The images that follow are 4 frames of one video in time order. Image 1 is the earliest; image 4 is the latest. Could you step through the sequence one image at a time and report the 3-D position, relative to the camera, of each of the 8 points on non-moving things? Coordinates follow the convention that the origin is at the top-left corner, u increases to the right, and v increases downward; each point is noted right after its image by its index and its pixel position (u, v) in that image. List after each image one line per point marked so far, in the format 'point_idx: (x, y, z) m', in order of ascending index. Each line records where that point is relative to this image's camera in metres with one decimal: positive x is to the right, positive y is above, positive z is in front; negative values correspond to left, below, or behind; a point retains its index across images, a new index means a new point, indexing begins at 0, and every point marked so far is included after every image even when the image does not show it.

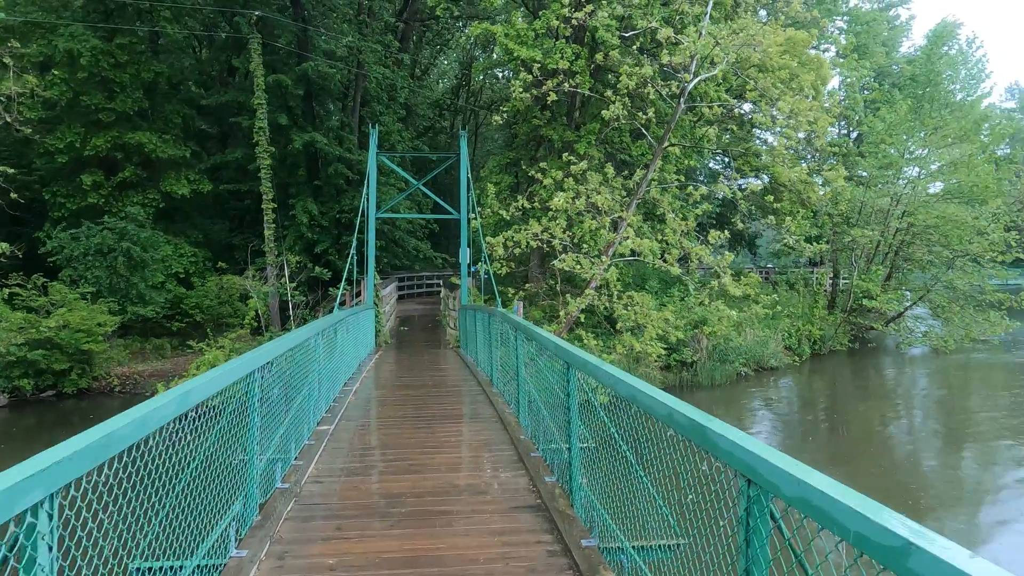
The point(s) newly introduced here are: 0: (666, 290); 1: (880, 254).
0: (+2.8, 0.0, +13.9) m
1: (+9.6, +0.9, +19.9) m
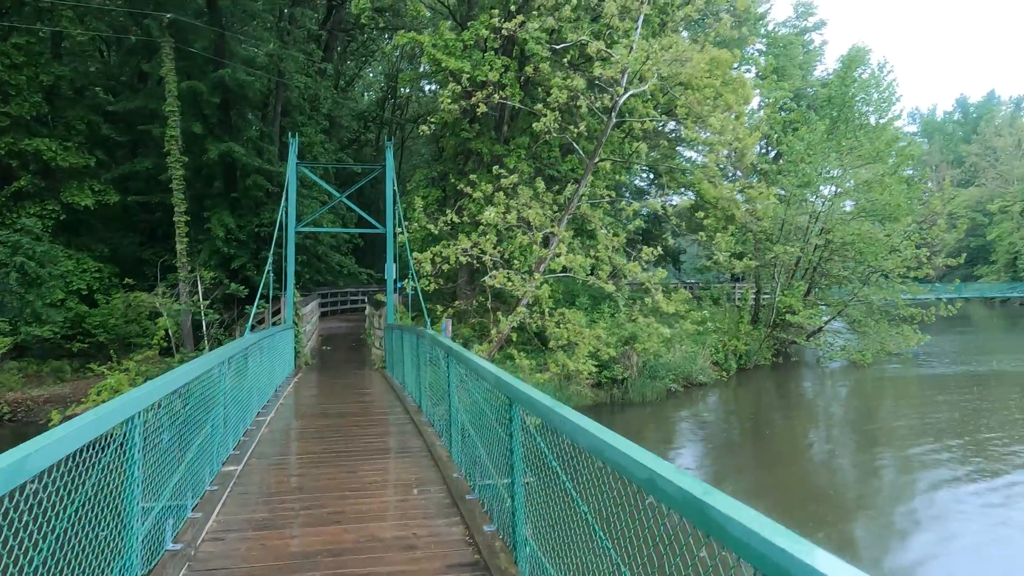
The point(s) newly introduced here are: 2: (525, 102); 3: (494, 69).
0: (+1.5, -0.3, +13.8) m
1: (+7.7, +0.5, +20.4) m
2: (+0.2, +3.0, +12.2) m
3: (-0.3, +3.2, +11.1) m
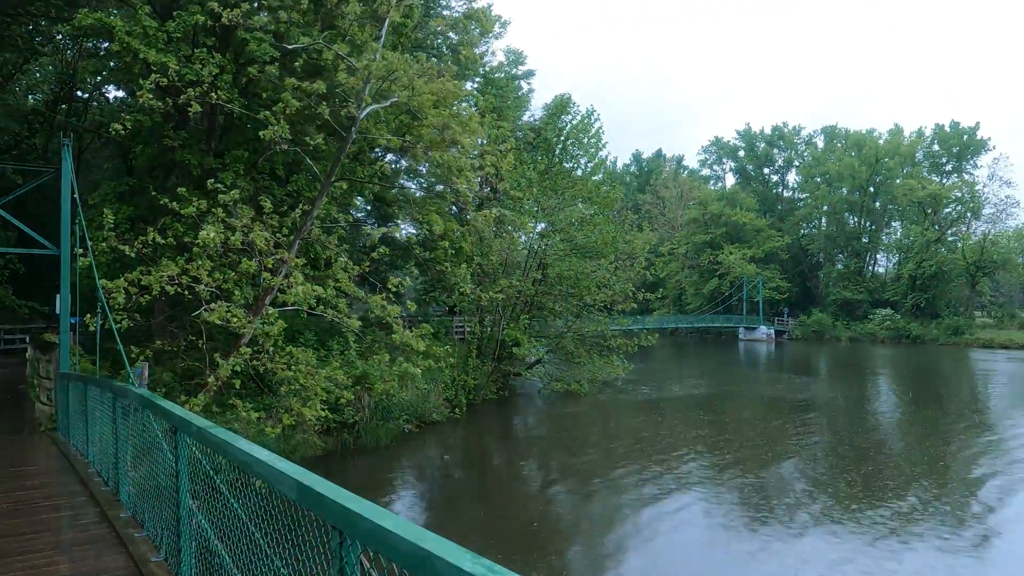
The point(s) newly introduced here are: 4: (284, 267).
0: (-3.1, -0.9, +12.5) m
1: (+0.2, -0.5, +20.9) m
2: (-3.7, +2.5, +10.6) m
3: (-3.8, +2.7, +9.5) m
4: (-2.6, +0.2, +8.8) m
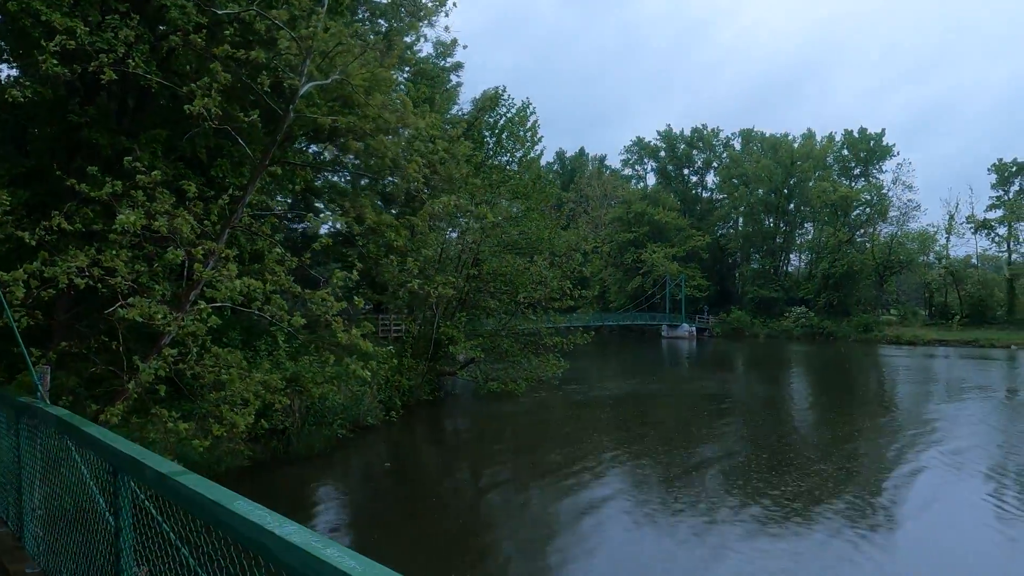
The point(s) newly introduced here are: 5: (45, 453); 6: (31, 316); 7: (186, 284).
0: (-4.0, -0.8, +11.5) m
1: (-1.6, -0.4, +20.2) m
2: (-4.4, +2.5, +9.6) m
3: (-4.3, +2.8, +8.4) m
4: (-3.1, +0.3, +7.9) m
5: (-1.9, -0.7, +3.2) m
6: (-4.7, -0.2, +7.4) m
7: (-3.4, 0.0, +7.8) m
